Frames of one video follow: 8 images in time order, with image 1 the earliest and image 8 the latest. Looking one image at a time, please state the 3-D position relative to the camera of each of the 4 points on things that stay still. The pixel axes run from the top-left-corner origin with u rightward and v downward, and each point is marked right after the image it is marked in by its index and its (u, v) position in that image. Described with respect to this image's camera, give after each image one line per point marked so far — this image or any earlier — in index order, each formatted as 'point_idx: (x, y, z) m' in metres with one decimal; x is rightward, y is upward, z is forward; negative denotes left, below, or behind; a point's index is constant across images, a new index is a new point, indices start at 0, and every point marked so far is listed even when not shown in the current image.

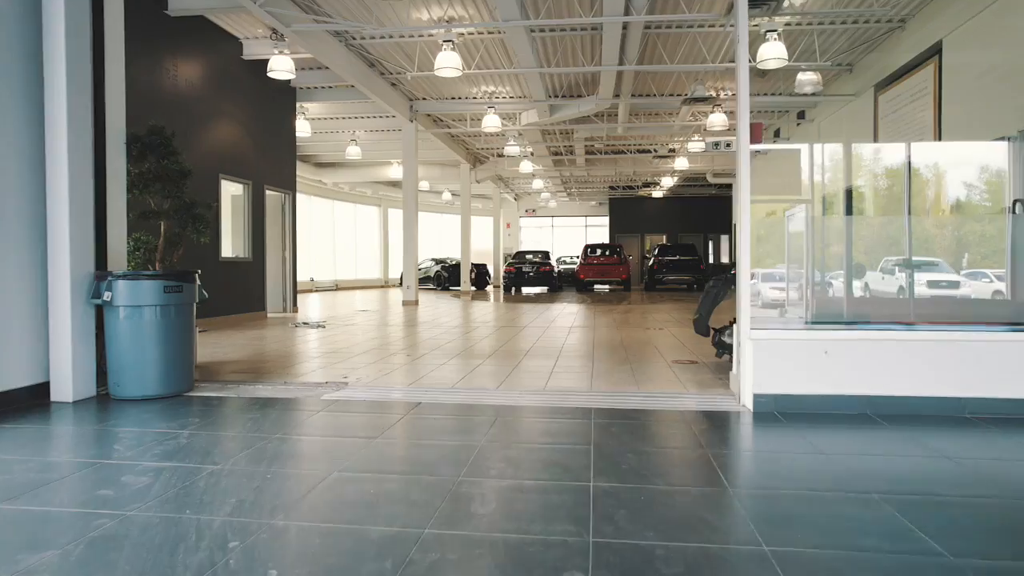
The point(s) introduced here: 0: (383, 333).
0: (-1.7, -0.6, +9.4) m
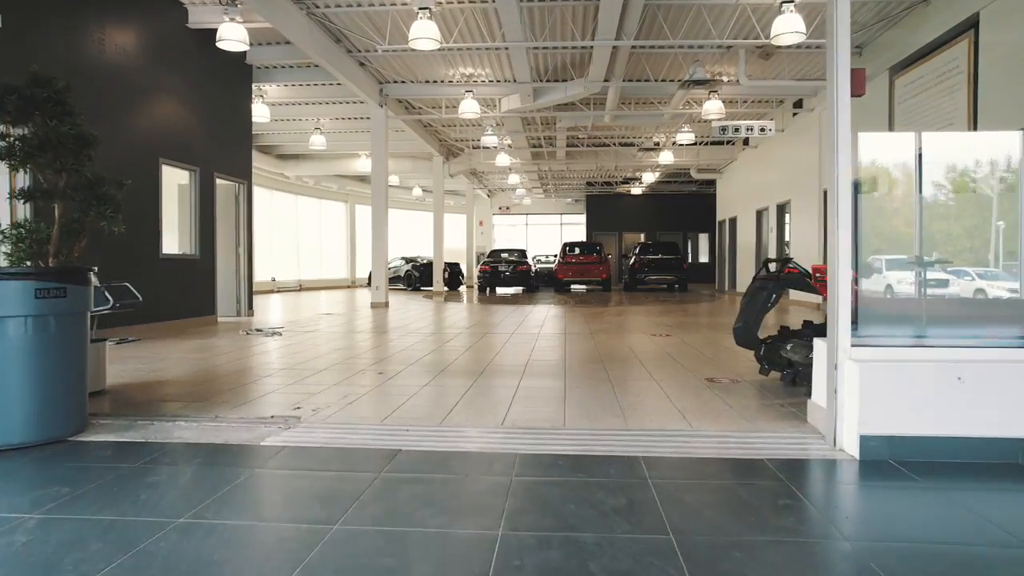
0: (-1.9, -0.6, +8.3) m
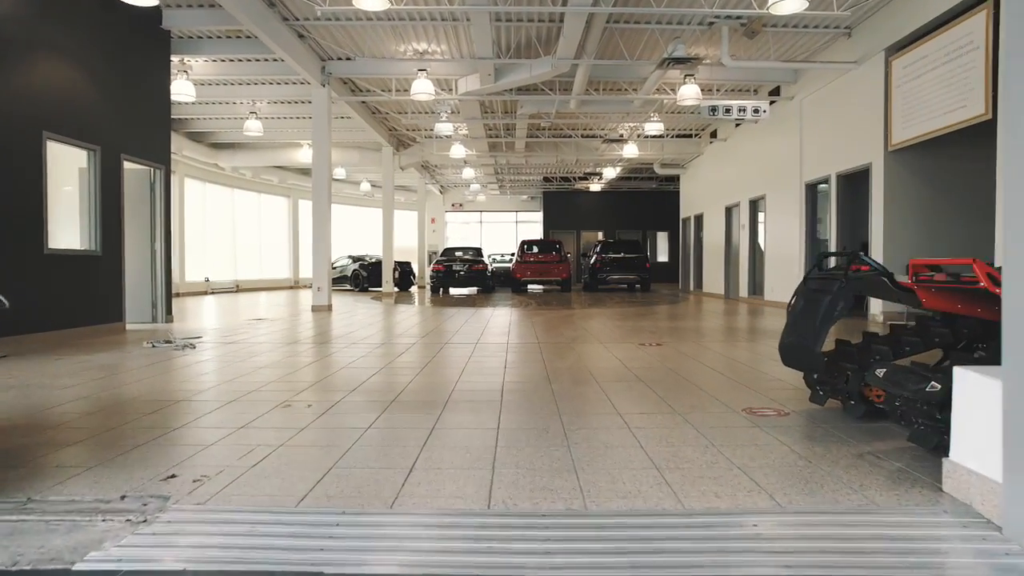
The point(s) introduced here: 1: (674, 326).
0: (-2.3, -0.6, +7.0) m
1: (+2.4, -0.5, +10.2) m
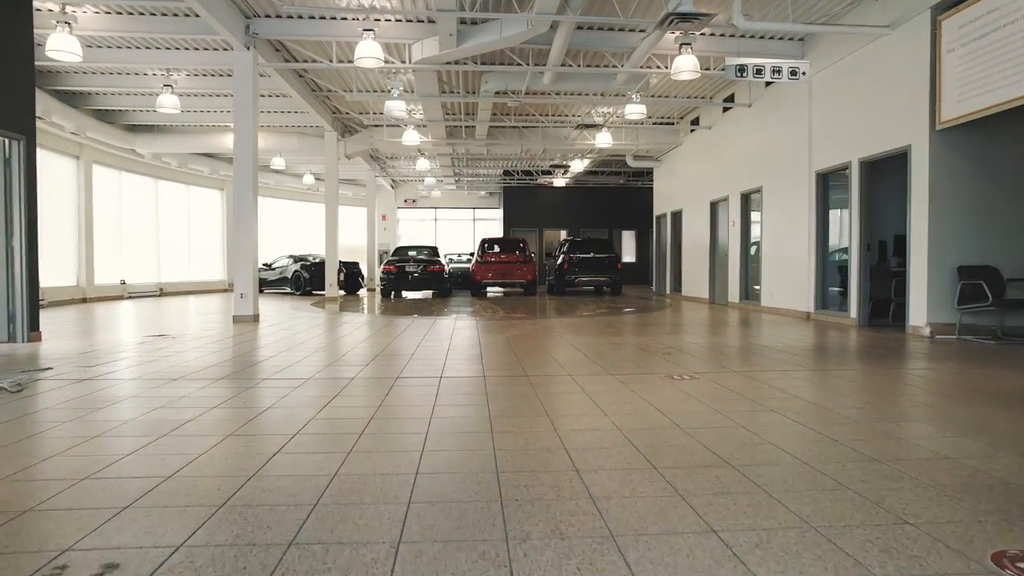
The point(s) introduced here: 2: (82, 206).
0: (-2.5, -0.7, +5.1) m
1: (+2.0, -0.6, +8.6) m
2: (-9.0, +1.7, +14.7) m
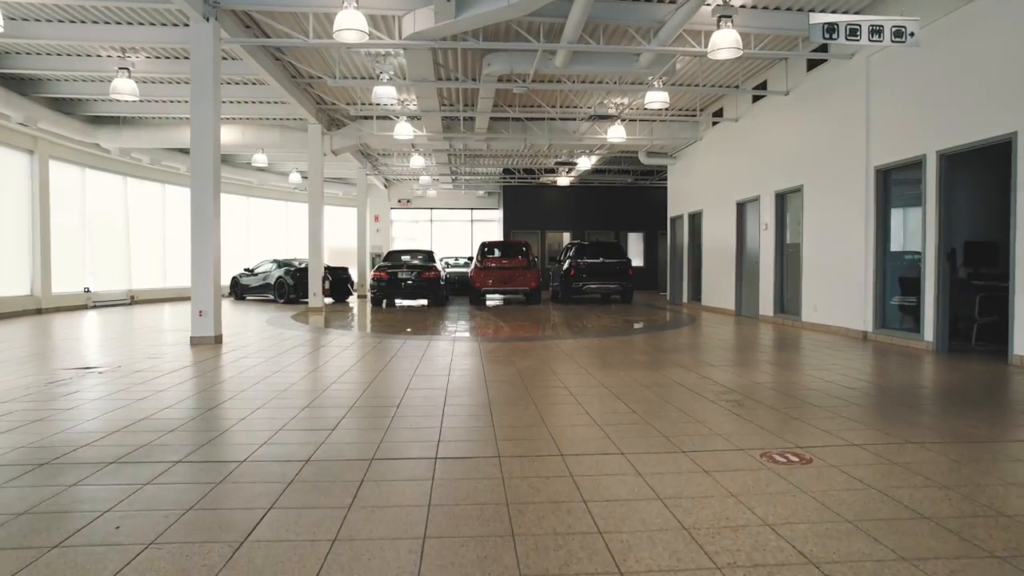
0: (-2.4, -0.9, +3.6) m
1: (+2.1, -0.8, +7.2) m
2: (-9.0, +1.5, +13.2) m
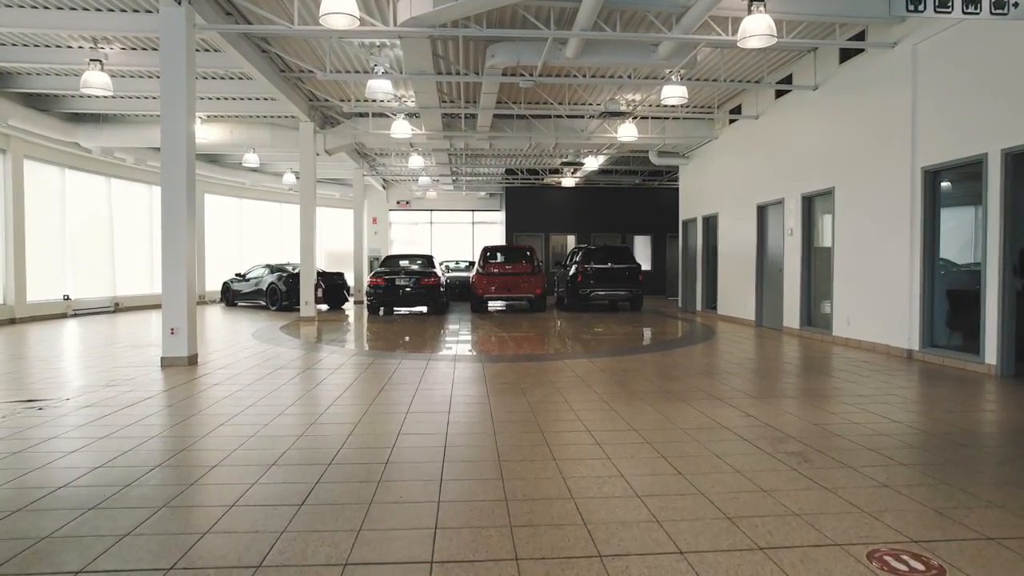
0: (-2.3, -1.0, +2.8) m
1: (+2.1, -0.9, +6.3) m
2: (-8.9, +1.4, +12.4) m
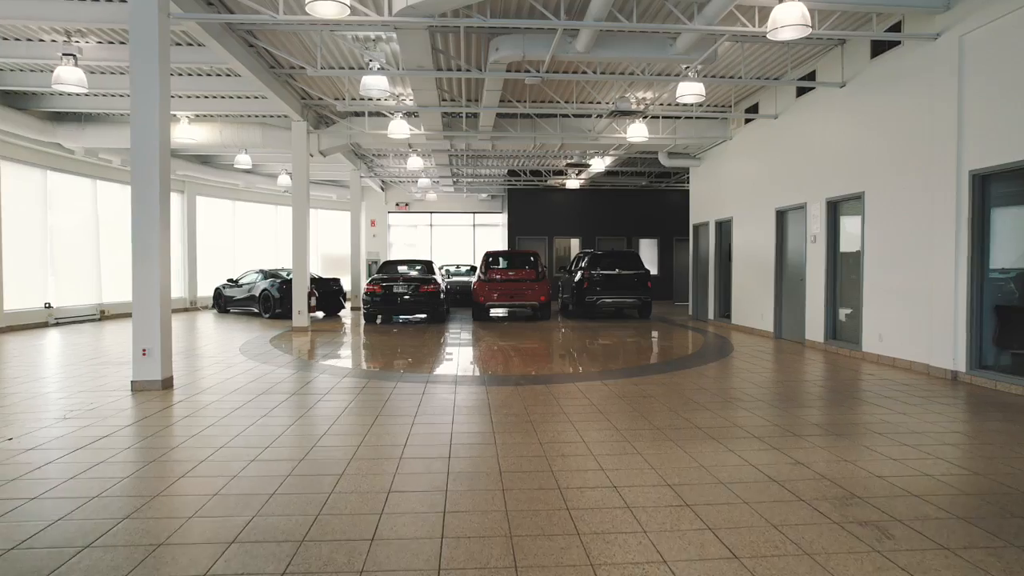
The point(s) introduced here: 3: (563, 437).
0: (-2.2, -1.2, +2.2) m
1: (+2.2, -1.1, +5.7) m
2: (-8.8, +1.2, +11.8) m
3: (+0.3, -1.1, +4.7) m
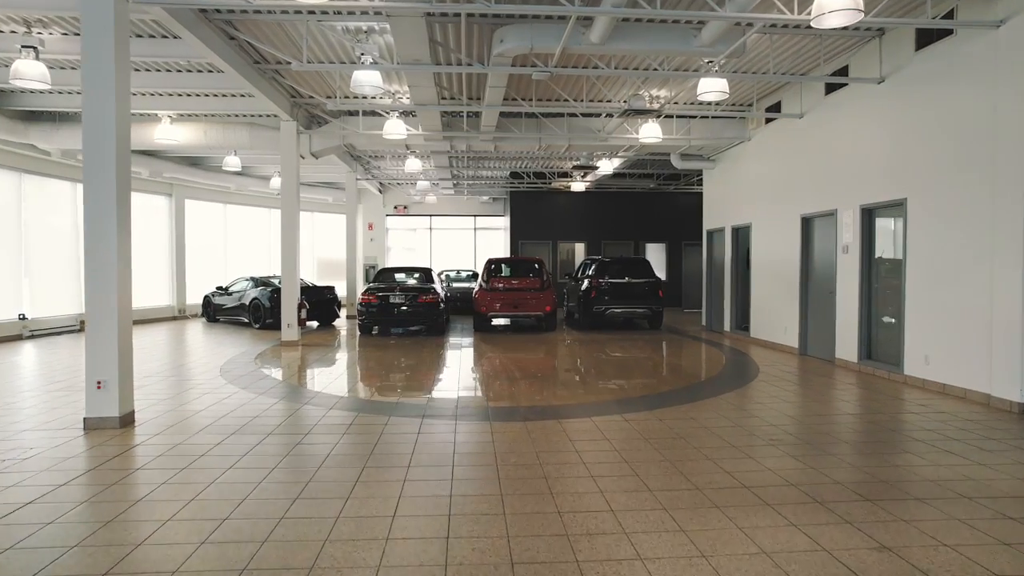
0: (-2.2, -1.4, +1.3) m
1: (+2.3, -1.3, +4.8) m
2: (-8.7, +1.1, +10.9) m
3: (+0.4, -1.3, +3.9) m
